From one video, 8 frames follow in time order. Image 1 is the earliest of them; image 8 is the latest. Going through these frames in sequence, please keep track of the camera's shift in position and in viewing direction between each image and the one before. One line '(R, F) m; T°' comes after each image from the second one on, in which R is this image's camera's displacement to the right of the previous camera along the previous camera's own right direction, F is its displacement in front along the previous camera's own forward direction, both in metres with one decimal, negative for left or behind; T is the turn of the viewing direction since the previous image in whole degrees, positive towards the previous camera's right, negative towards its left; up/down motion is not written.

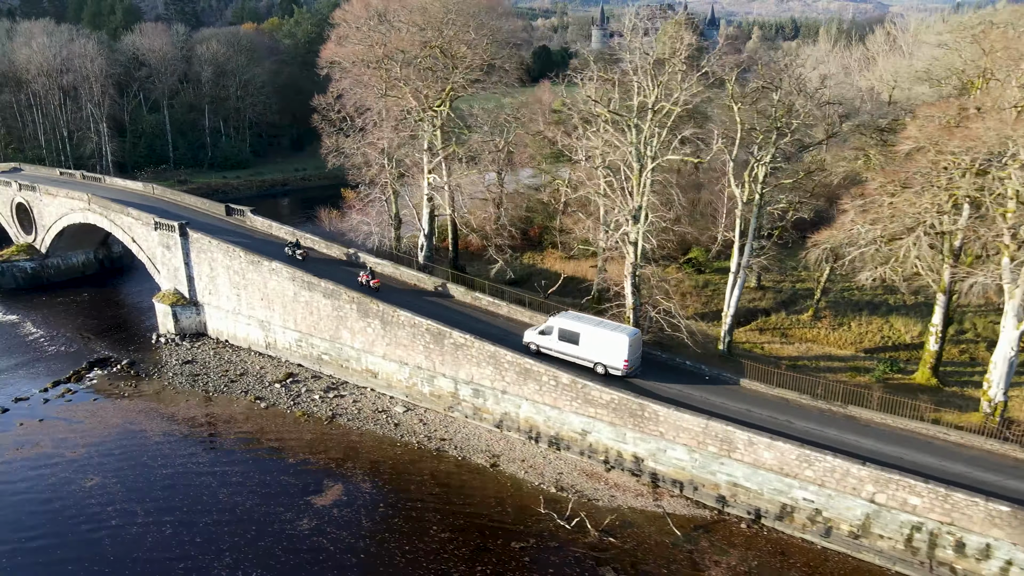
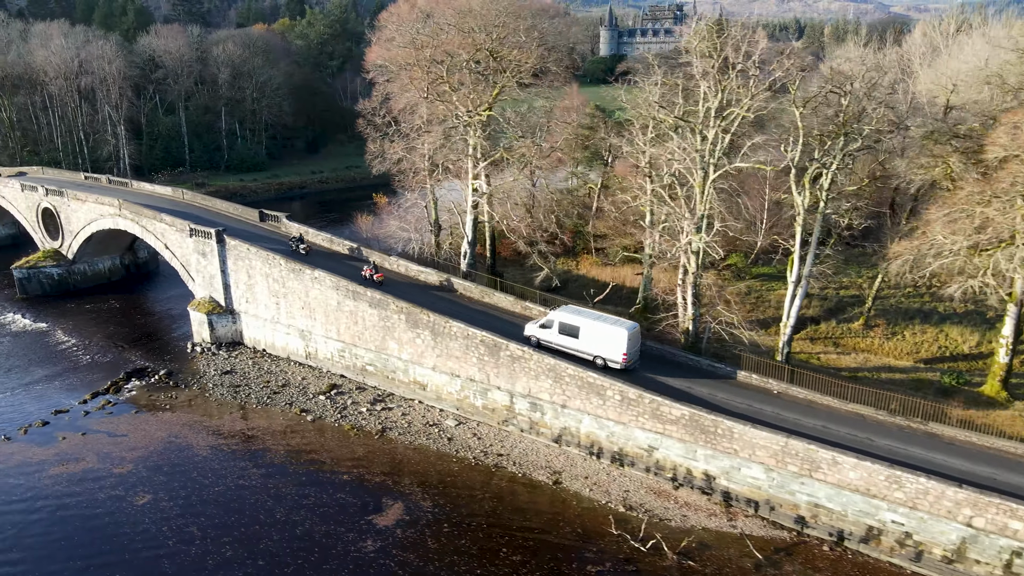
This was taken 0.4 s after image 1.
(-2.1, +0.7) m; 0°
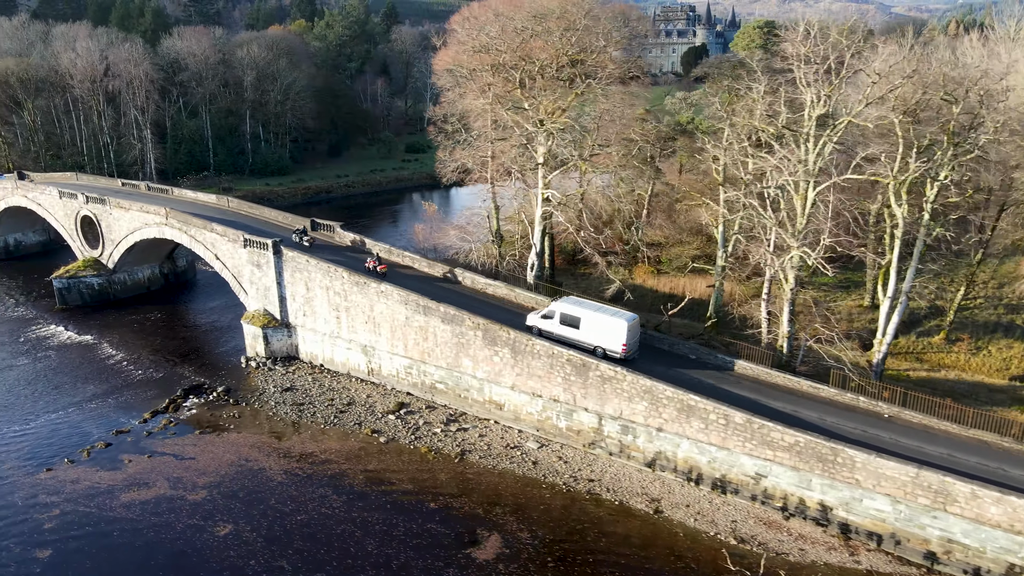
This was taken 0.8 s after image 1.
(-3.1, +1.1) m; 0°
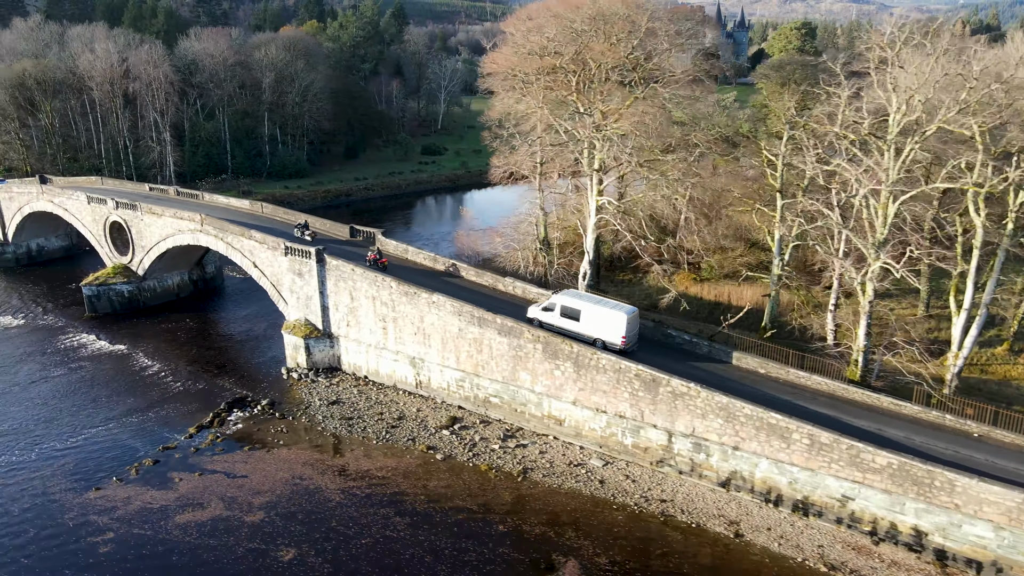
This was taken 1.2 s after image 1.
(-2.3, +0.8) m; 0°
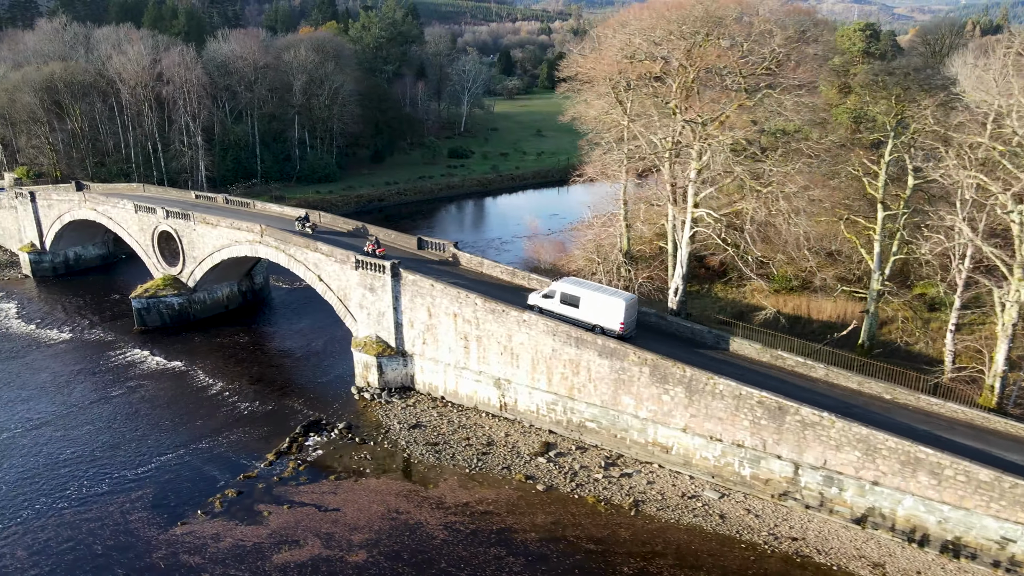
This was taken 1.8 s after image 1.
(-3.7, +1.4) m; 0°
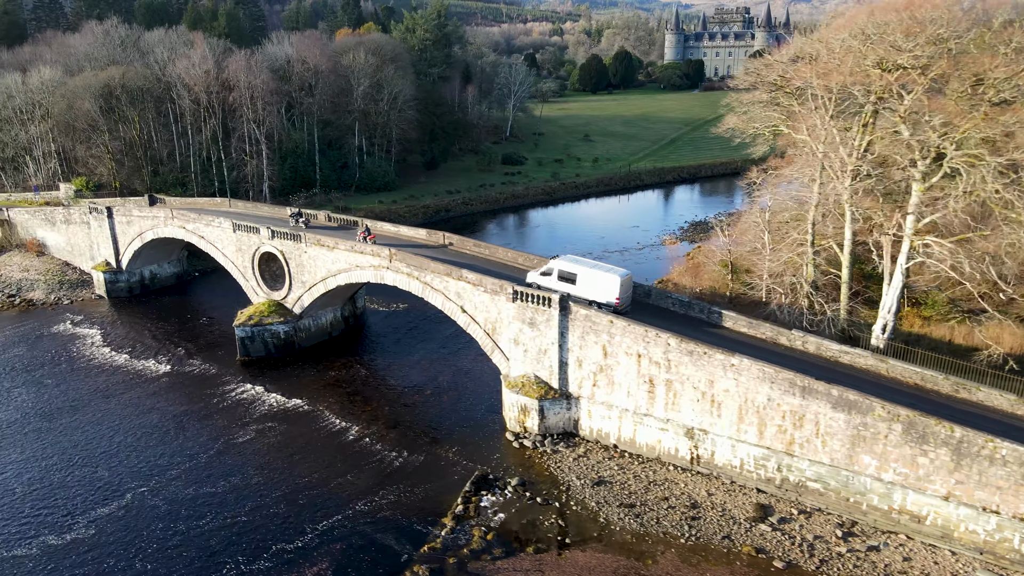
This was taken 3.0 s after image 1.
(-7.0, +3.0) m; 0°
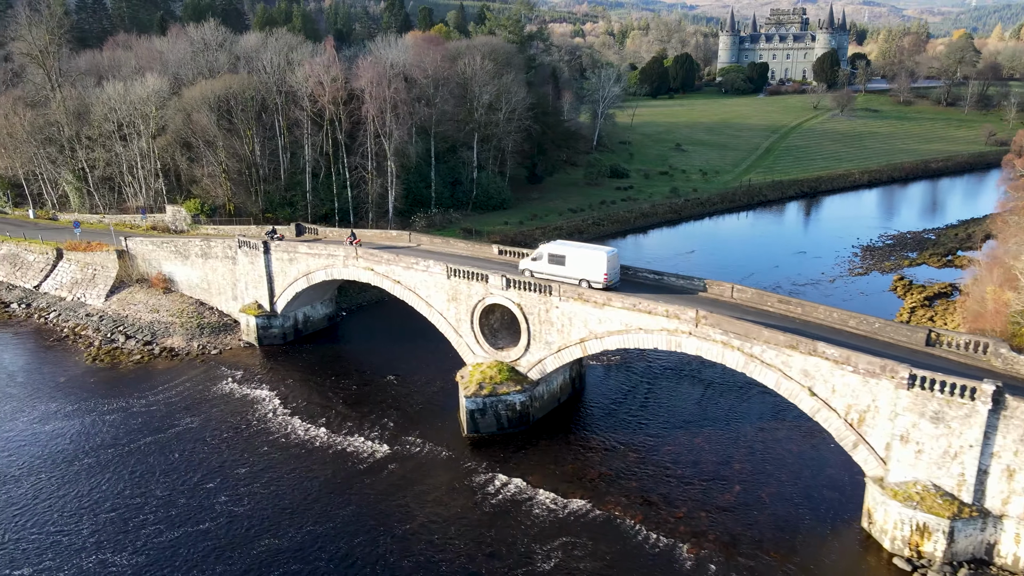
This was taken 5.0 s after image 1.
(-12.0, +5.9) m; 0°
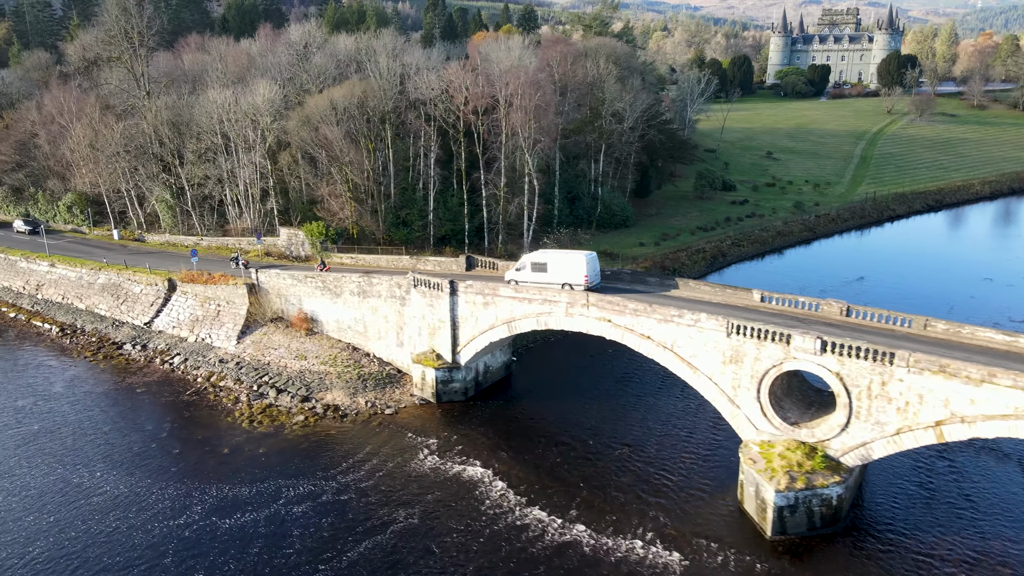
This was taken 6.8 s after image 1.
(-10.5, +5.4) m; 0°
